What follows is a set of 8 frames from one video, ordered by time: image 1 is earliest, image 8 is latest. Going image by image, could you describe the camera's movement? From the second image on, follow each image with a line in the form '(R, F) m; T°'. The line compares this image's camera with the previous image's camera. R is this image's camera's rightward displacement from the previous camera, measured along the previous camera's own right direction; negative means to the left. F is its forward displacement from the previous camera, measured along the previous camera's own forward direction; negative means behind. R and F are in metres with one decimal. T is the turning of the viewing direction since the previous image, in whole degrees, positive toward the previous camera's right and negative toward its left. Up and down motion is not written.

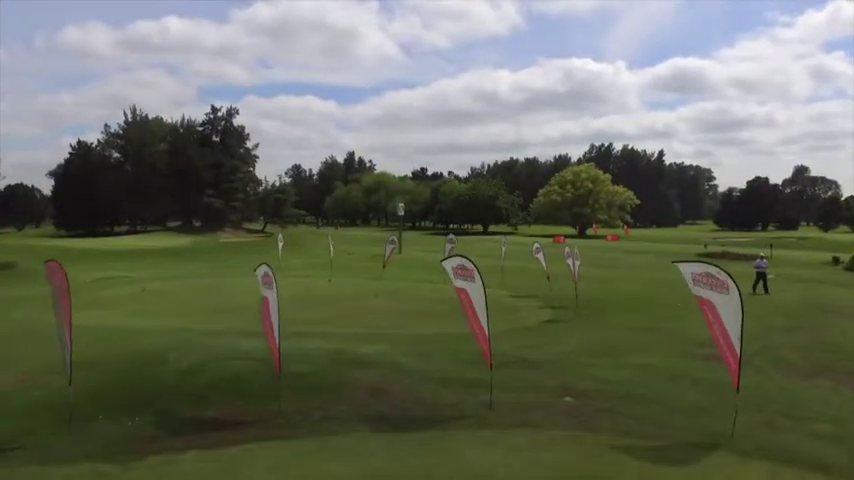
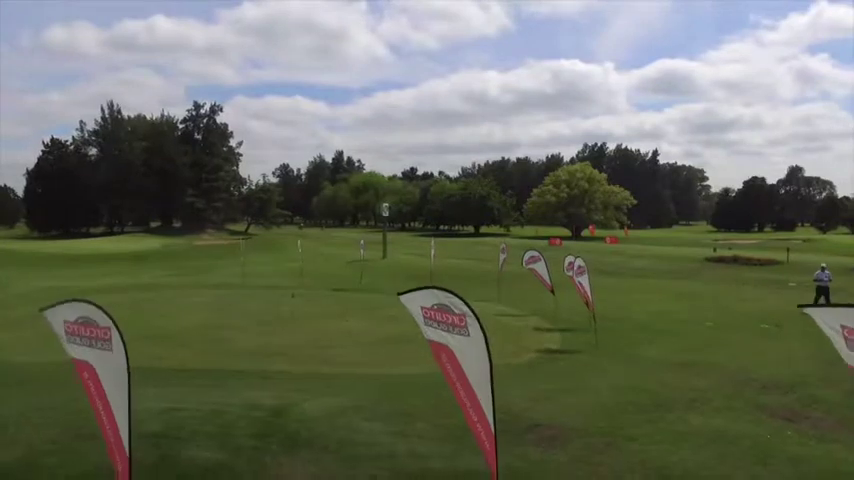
(+0.1, +3.8) m; 0°
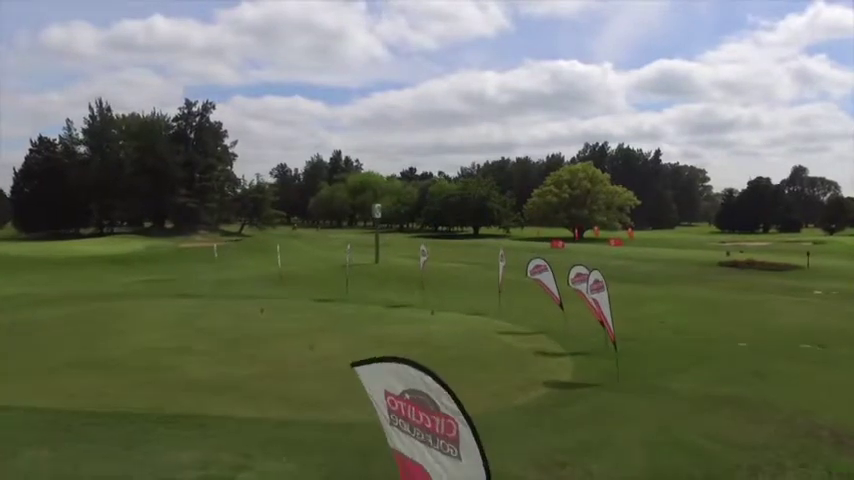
(+0.1, +2.6) m; 0°
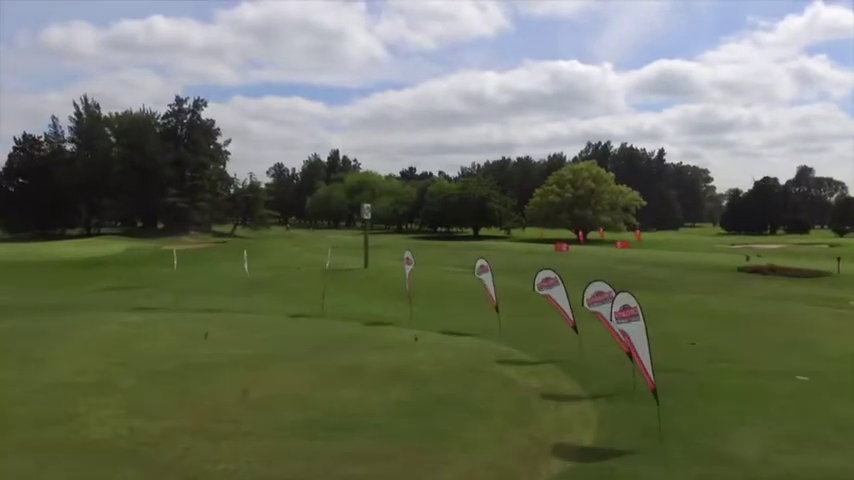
(+0.2, +3.3) m; 0°
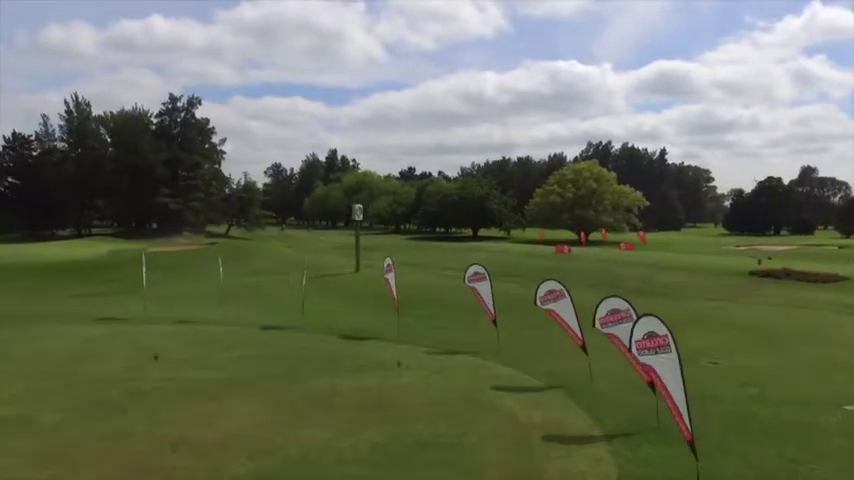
(+0.1, +2.0) m; 0°
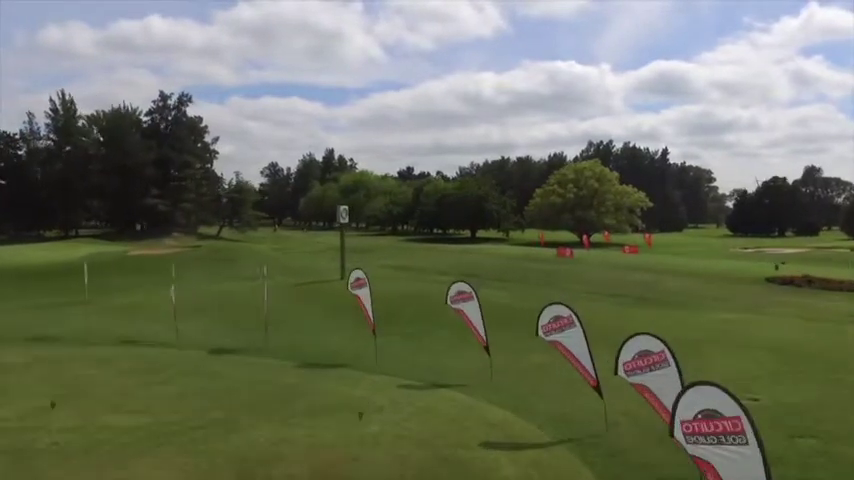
(+0.2, +2.6) m; 0°
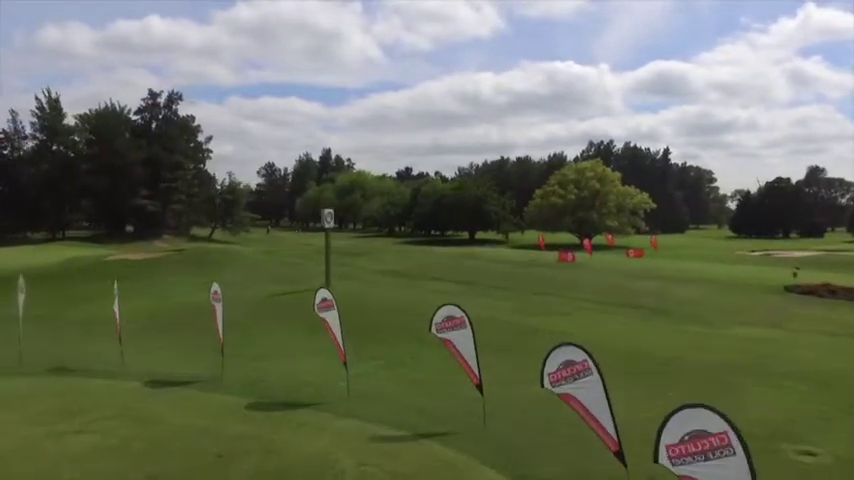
(+0.2, +2.4) m; 0°
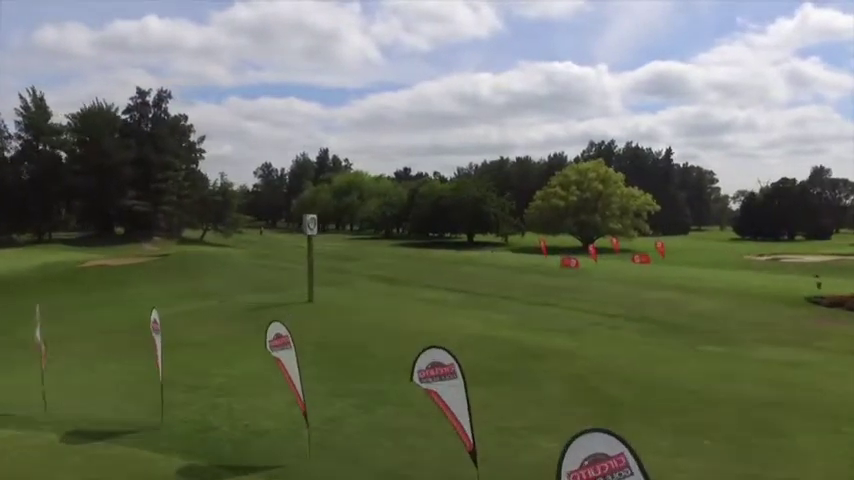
(+0.1, +2.5) m; 0°
